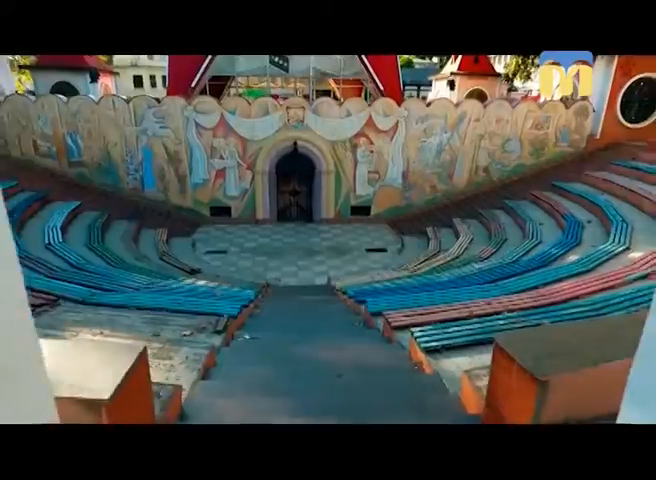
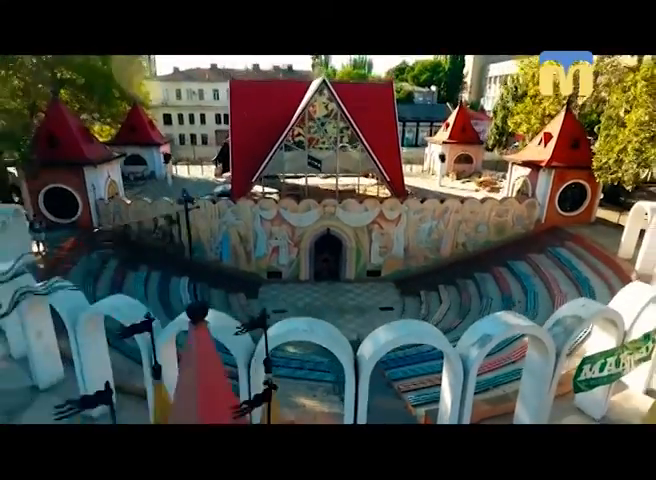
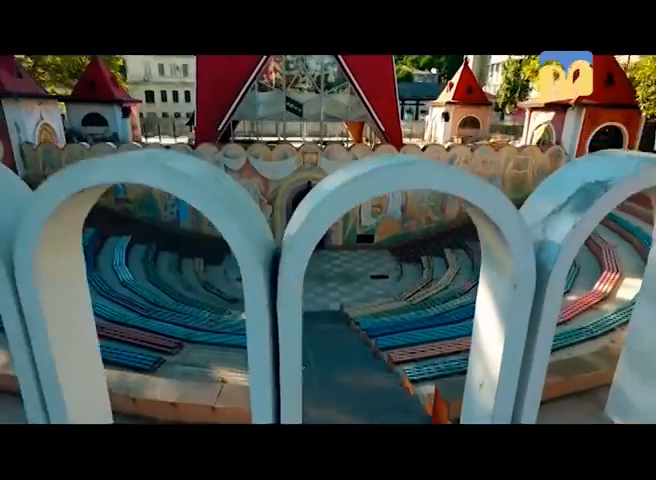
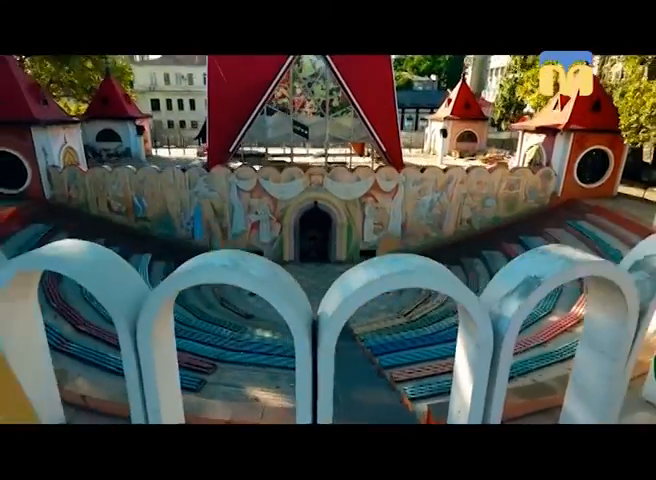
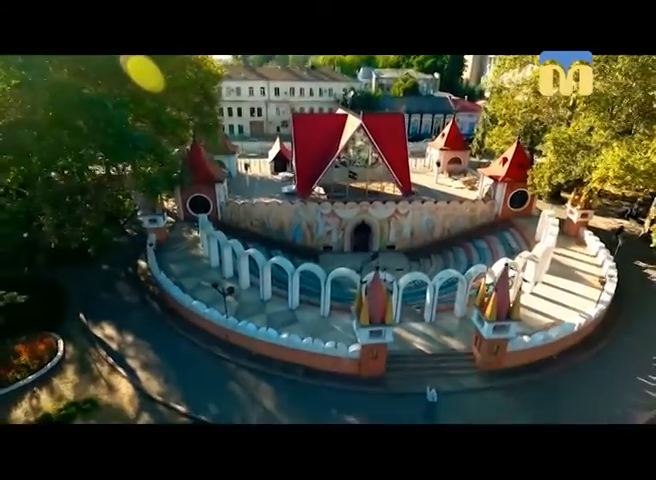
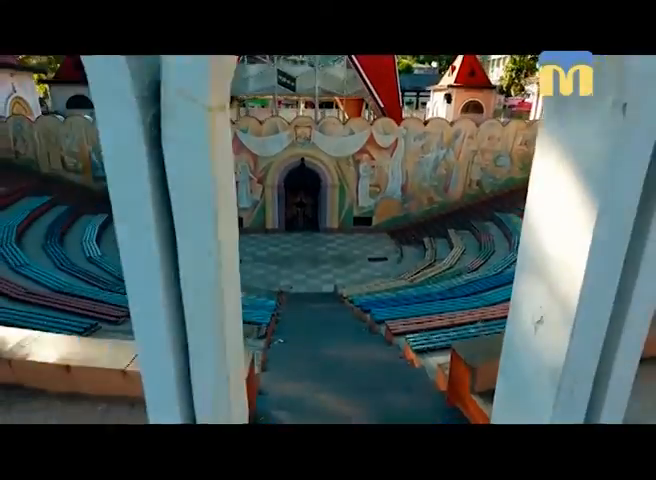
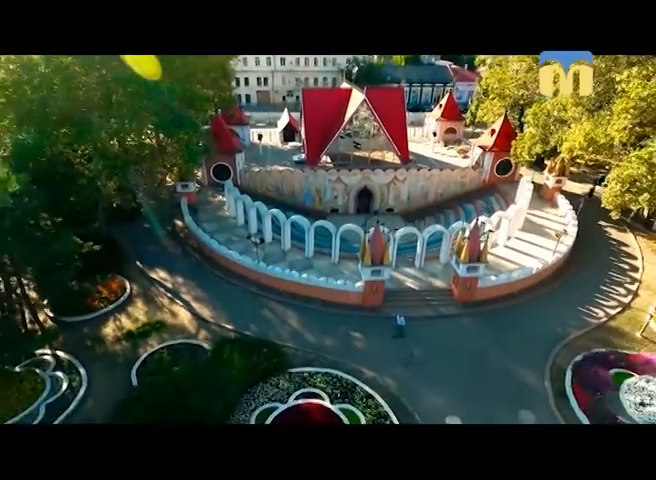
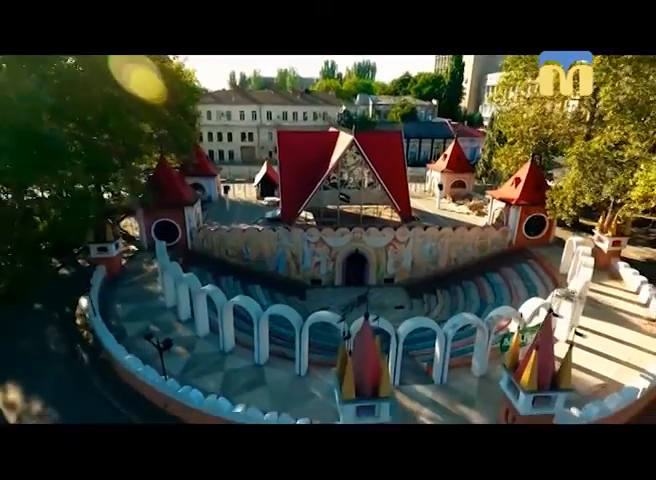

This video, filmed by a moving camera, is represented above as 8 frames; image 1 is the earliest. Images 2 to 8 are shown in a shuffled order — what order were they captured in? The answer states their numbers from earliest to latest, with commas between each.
6, 3, 4, 2, 8, 5, 7
